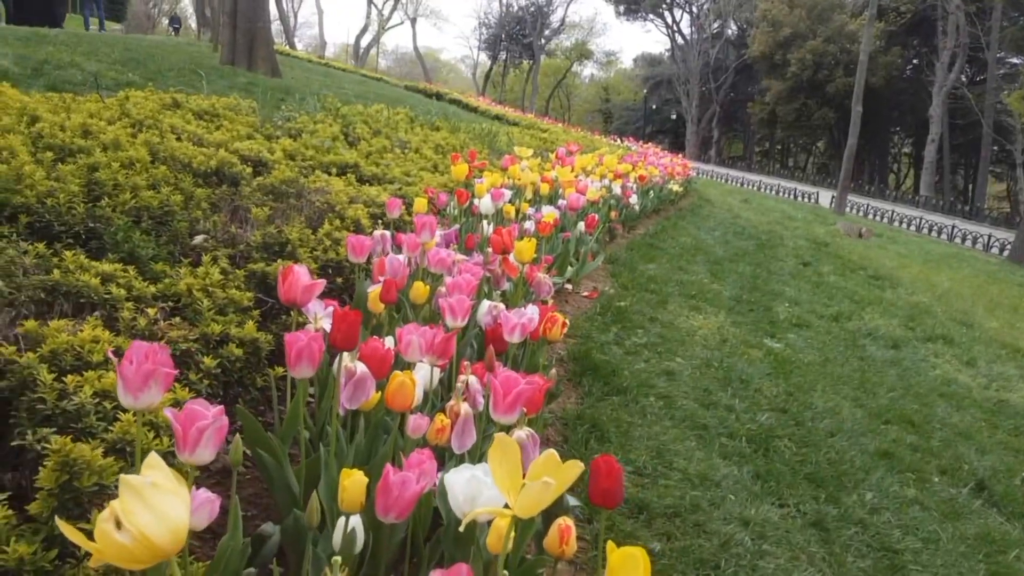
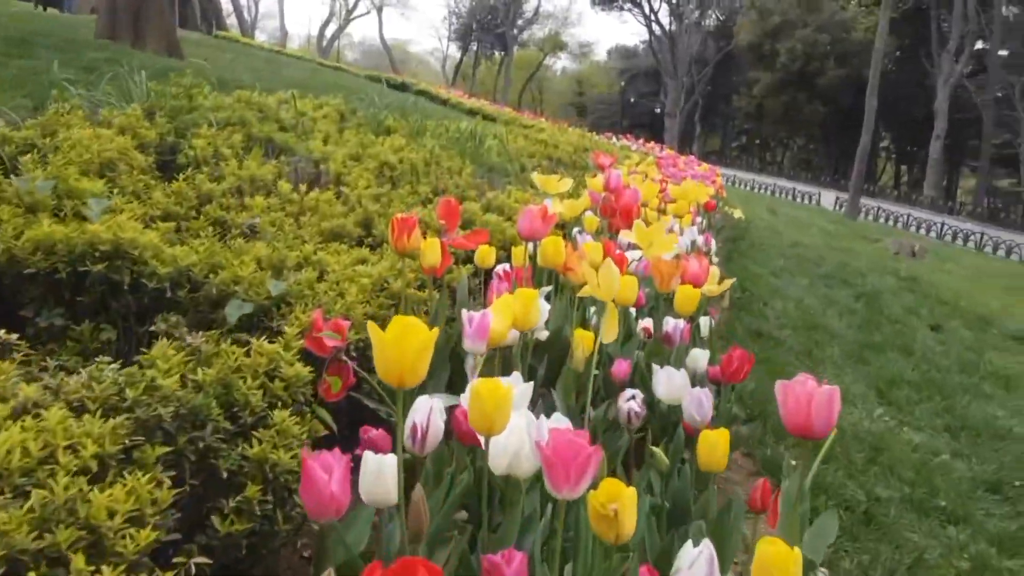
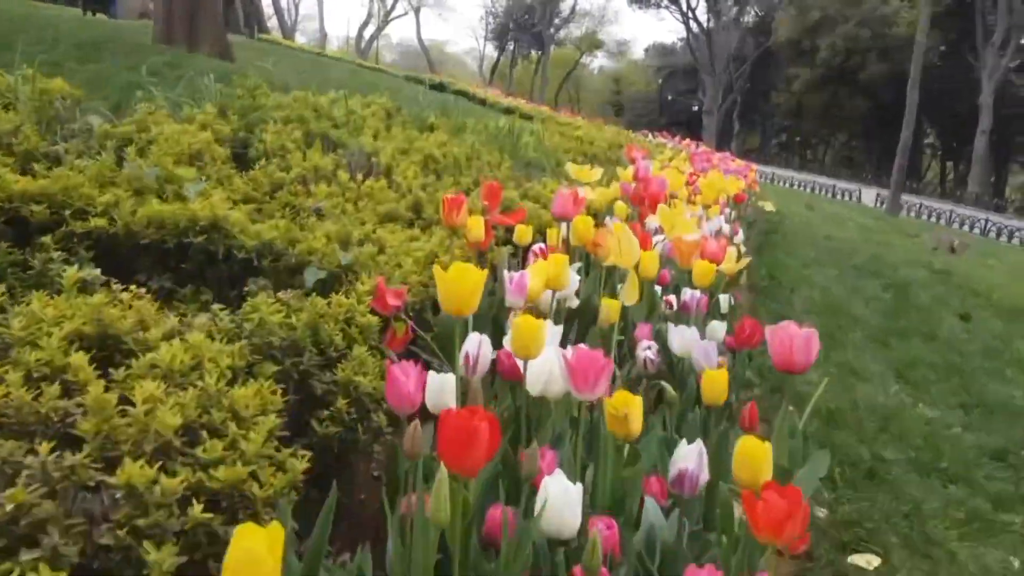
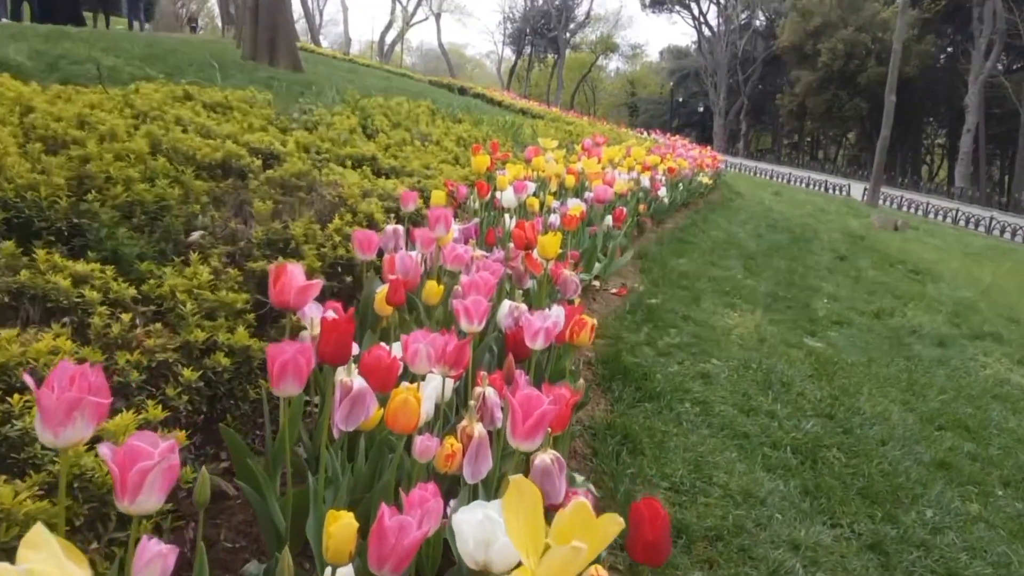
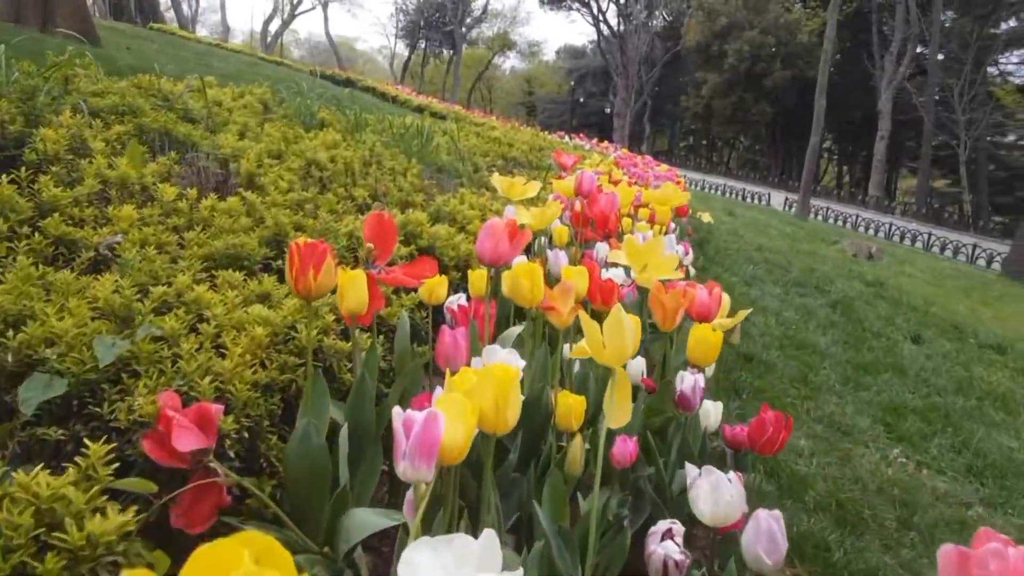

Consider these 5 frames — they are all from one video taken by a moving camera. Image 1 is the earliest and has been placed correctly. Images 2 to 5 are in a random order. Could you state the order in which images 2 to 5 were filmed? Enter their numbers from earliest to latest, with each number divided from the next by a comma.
4, 3, 2, 5
